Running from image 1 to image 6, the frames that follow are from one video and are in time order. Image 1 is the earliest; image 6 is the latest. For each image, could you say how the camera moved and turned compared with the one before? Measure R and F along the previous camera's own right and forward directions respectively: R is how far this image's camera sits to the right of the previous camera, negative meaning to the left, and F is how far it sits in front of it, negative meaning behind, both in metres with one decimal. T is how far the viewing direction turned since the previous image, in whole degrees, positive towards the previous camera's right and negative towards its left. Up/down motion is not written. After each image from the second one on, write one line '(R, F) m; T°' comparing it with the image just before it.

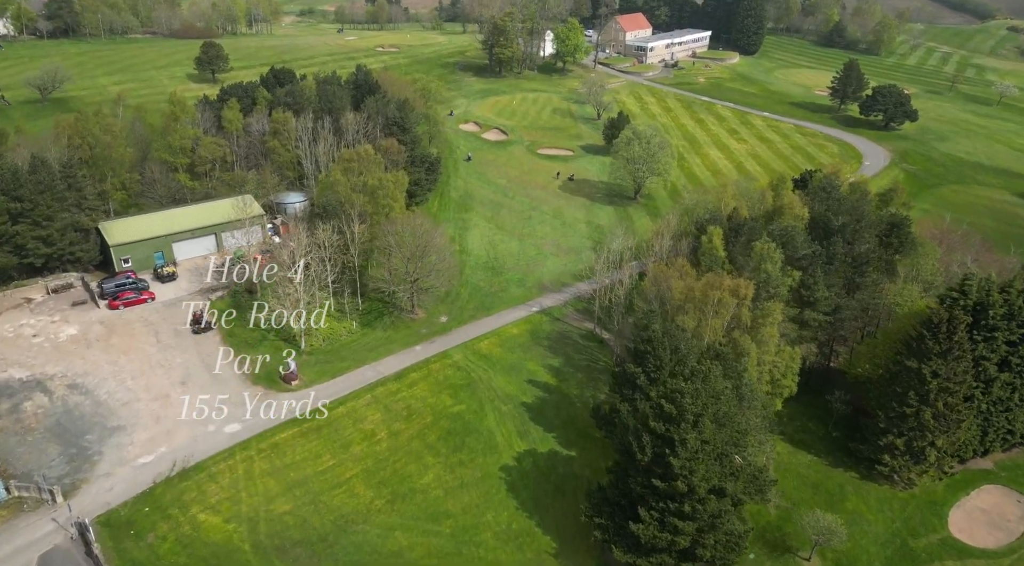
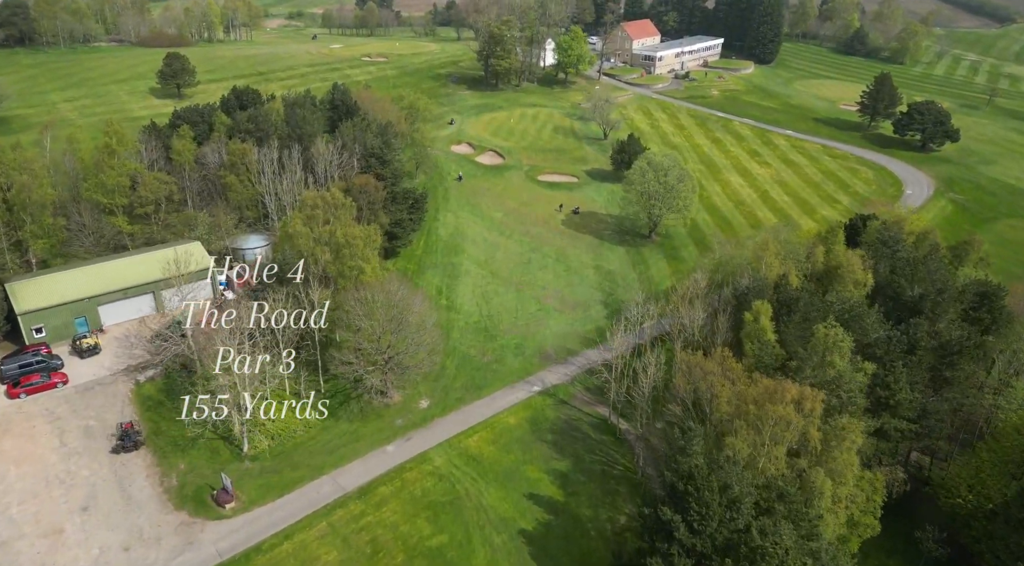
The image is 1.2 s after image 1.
(+0.2, +10.8) m; 0°
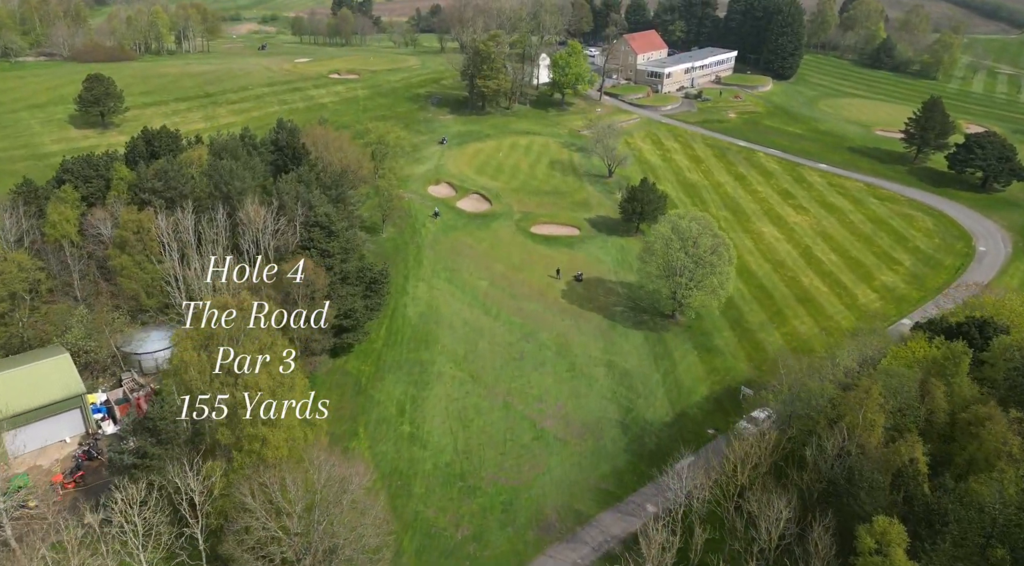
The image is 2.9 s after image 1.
(+0.4, +15.7) m; +1°
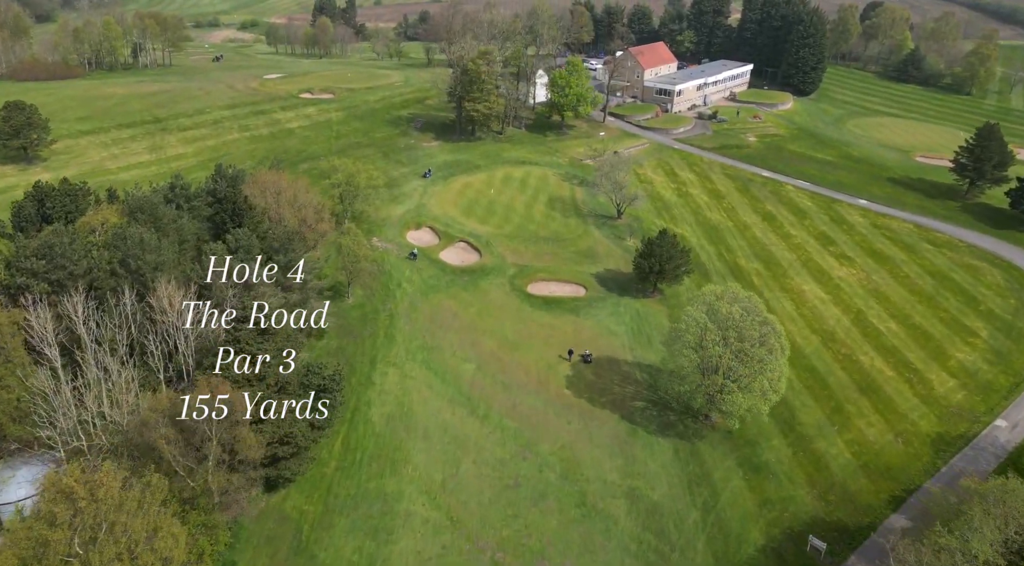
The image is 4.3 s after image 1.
(+0.3, +12.2) m; 0°
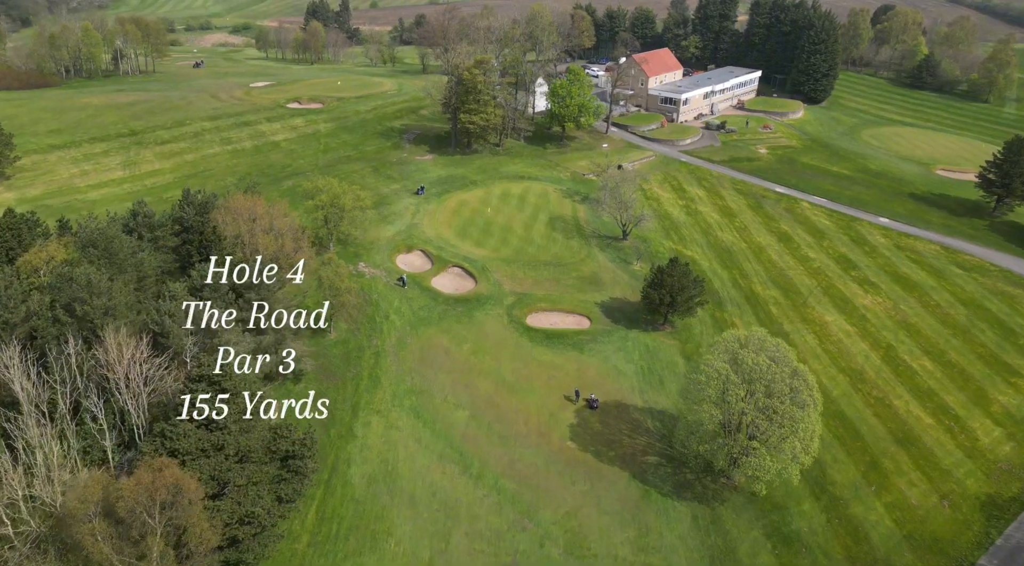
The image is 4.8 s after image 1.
(+0.1, +5.0) m; 0°
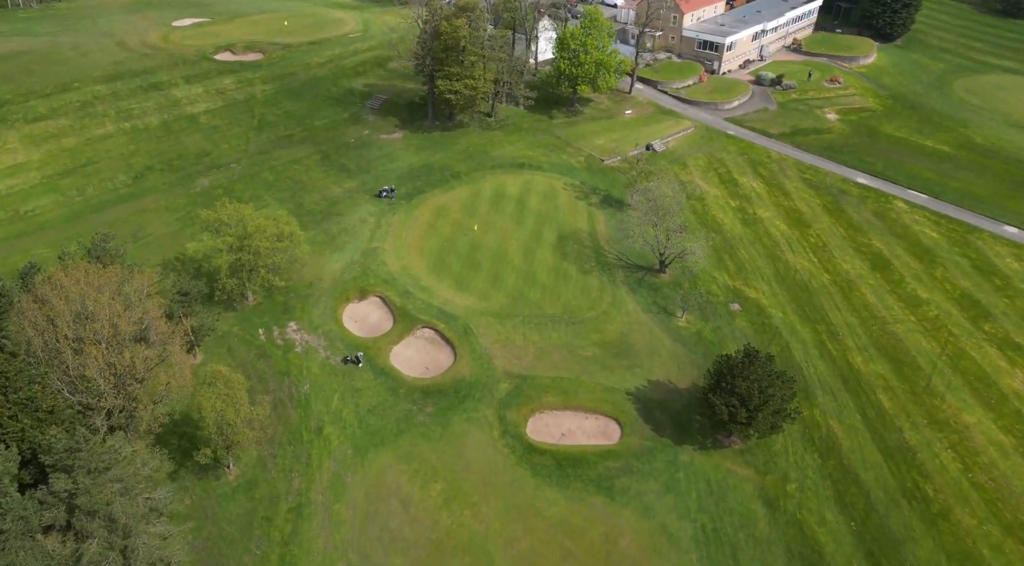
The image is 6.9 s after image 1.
(+0.4, +19.8) m; 0°
